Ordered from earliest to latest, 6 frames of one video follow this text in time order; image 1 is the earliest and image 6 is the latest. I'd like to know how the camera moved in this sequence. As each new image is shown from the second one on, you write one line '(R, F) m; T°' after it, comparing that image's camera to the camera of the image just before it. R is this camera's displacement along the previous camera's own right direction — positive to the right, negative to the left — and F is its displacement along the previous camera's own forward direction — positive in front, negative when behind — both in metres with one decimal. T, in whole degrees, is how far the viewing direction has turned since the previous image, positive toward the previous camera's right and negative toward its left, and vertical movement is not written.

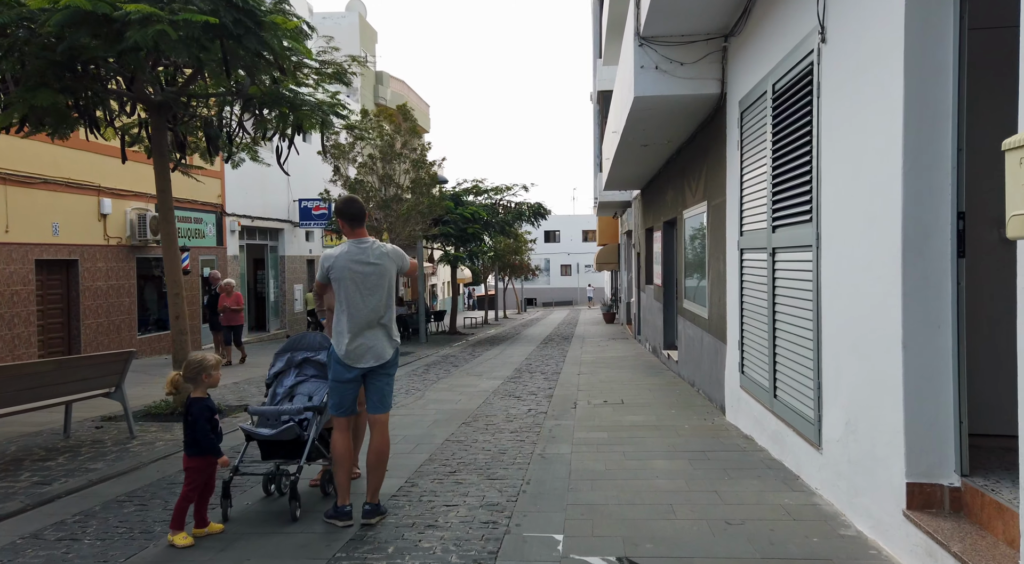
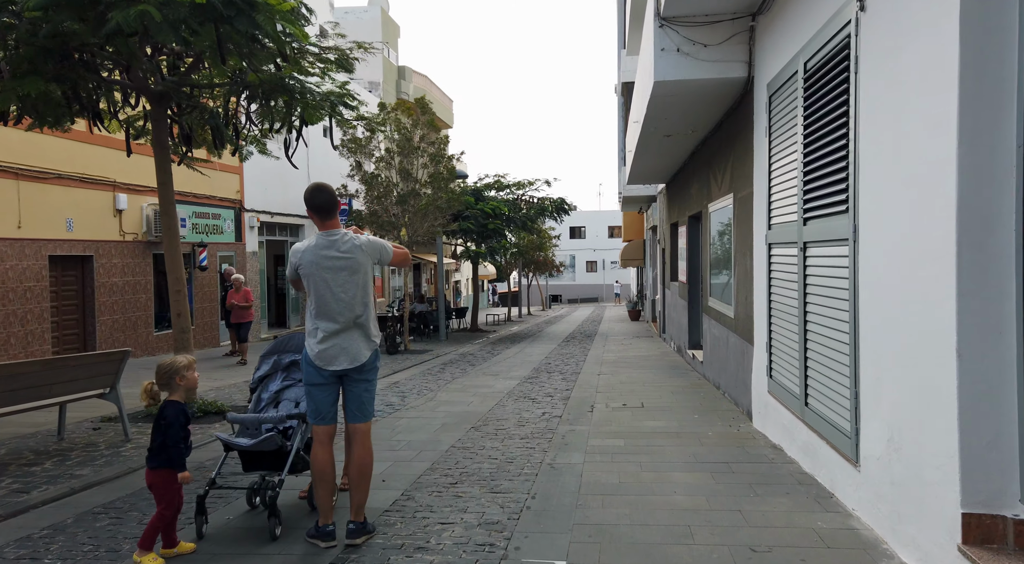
(+0.2, +0.5) m; -2°
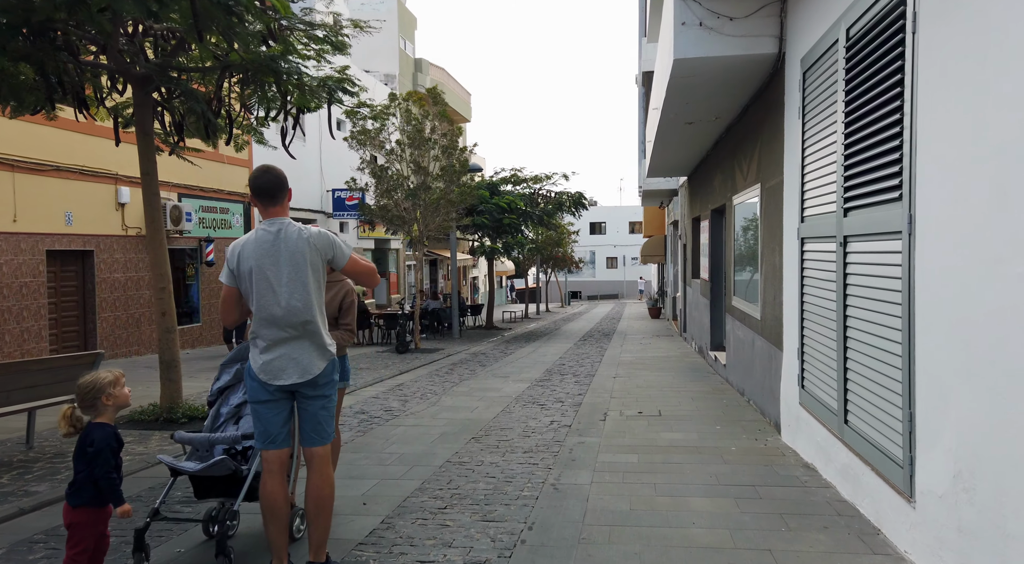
(+0.2, +0.7) m; -2°
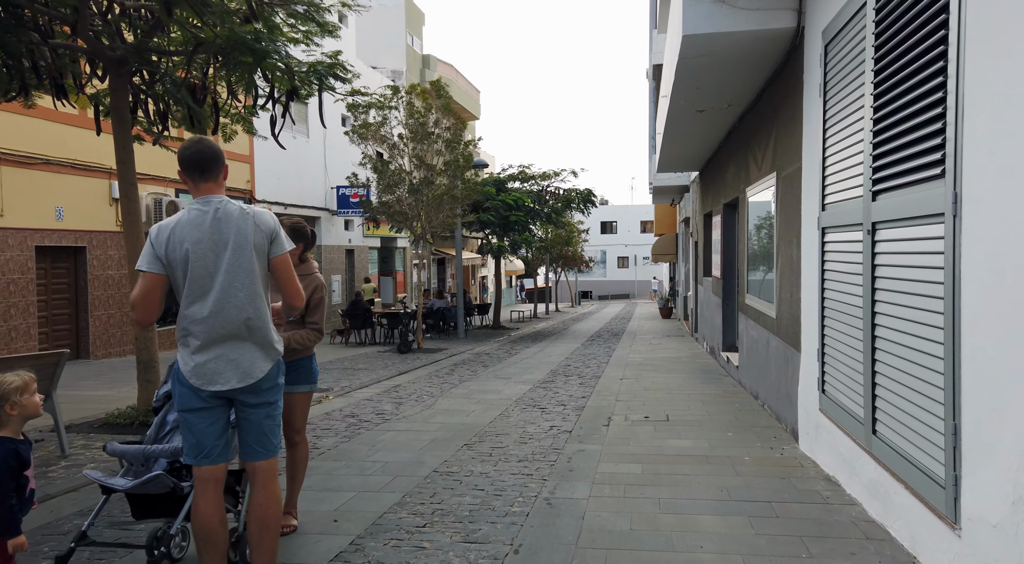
(+0.1, +0.5) m; -1°
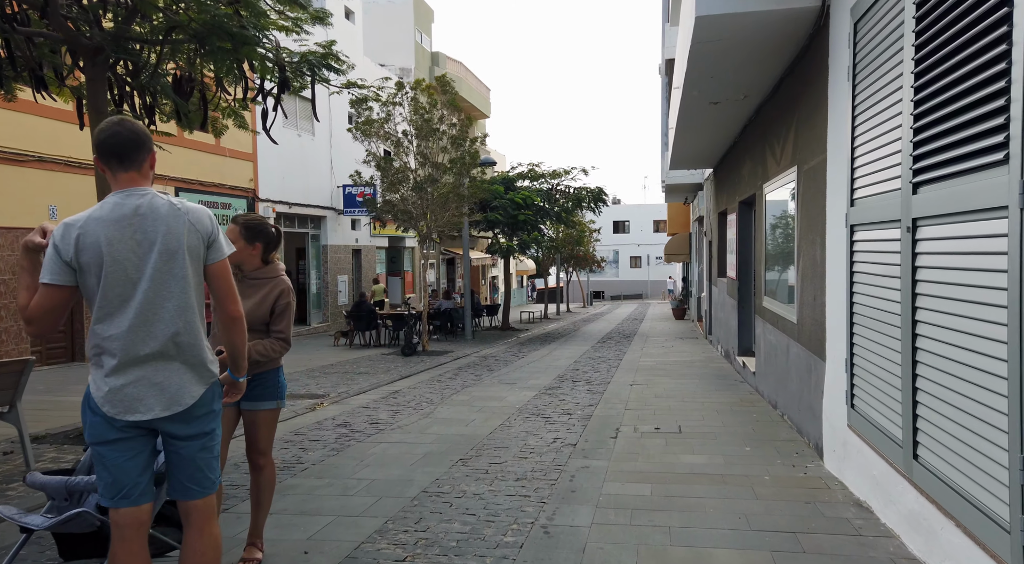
(+0.1, +0.5) m; -1°
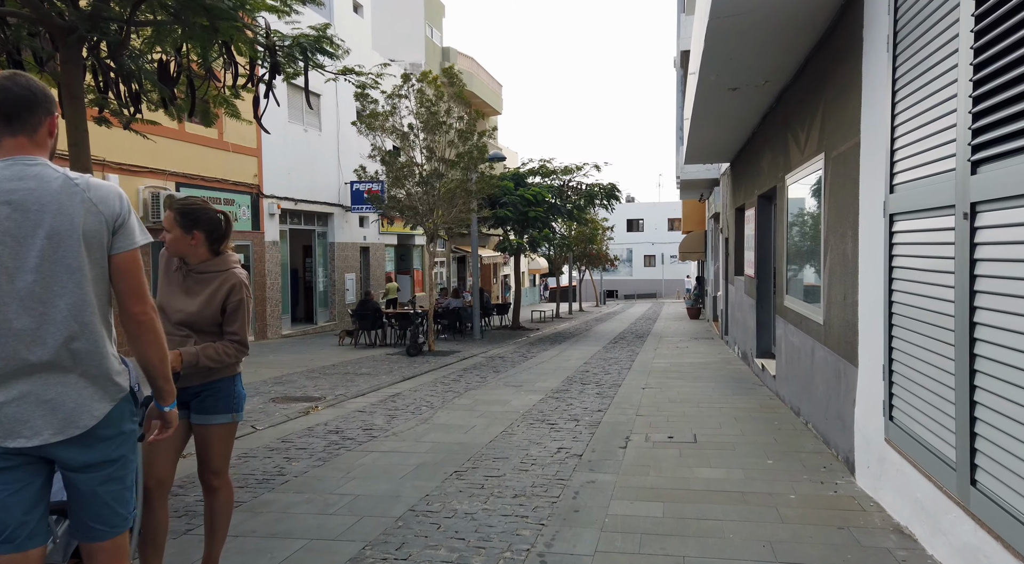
(+0.1, +0.6) m; -1°
